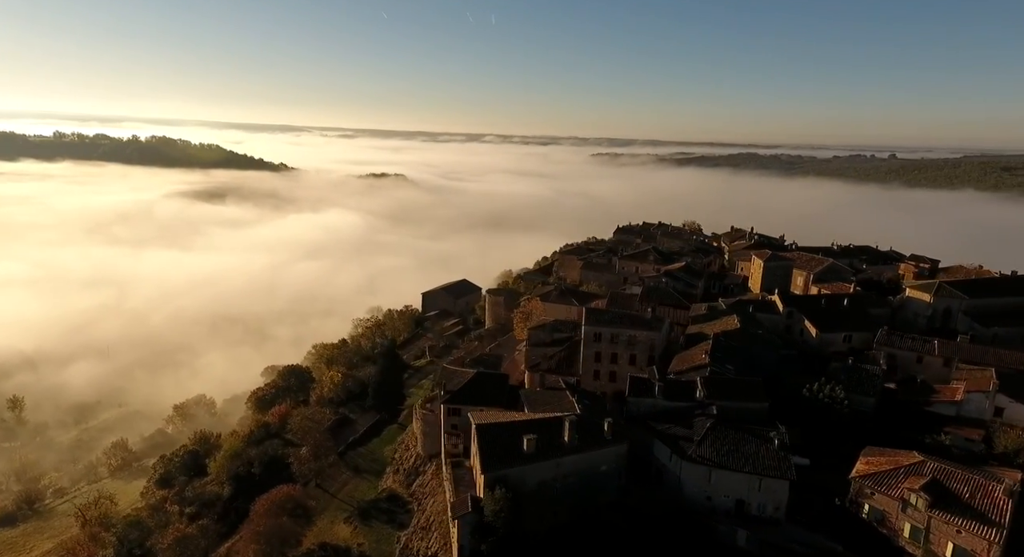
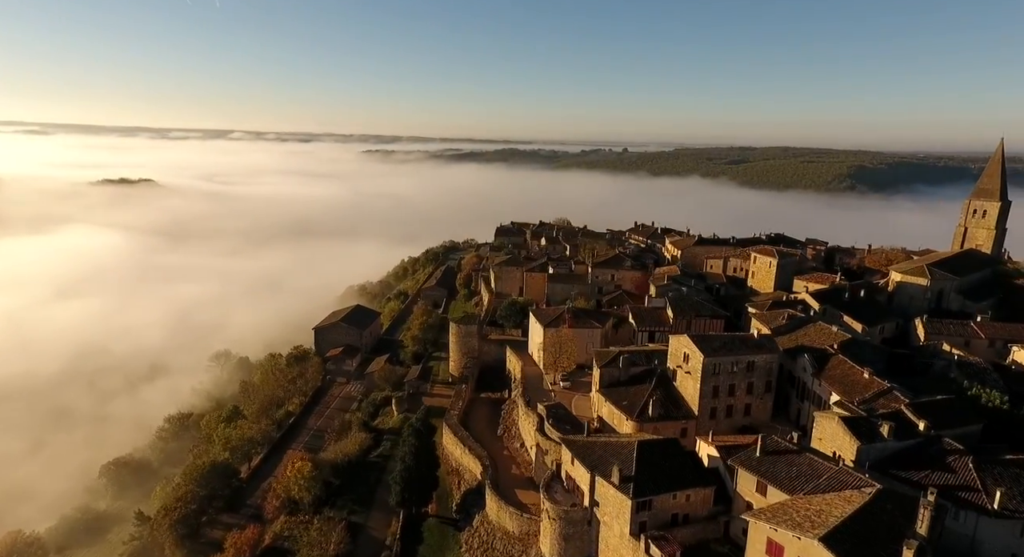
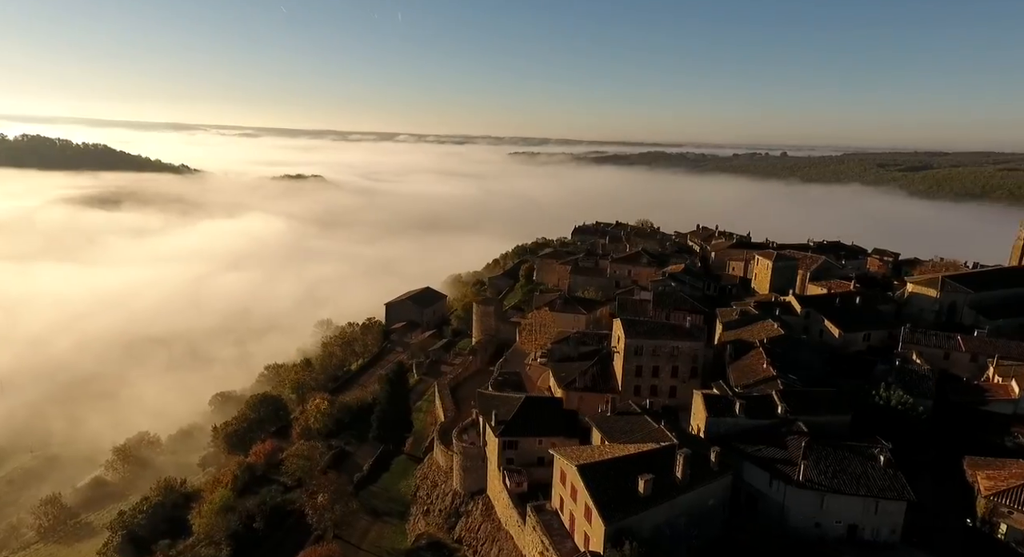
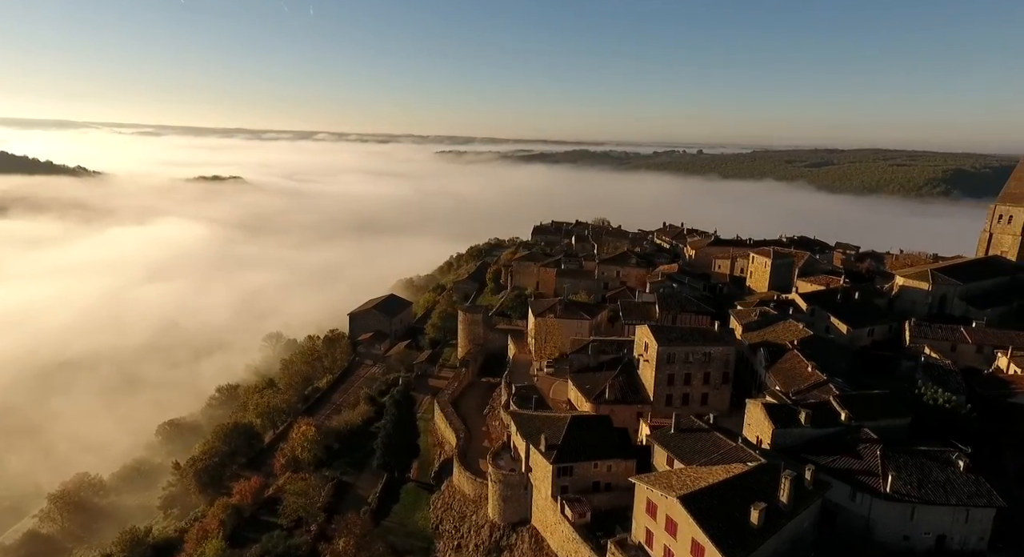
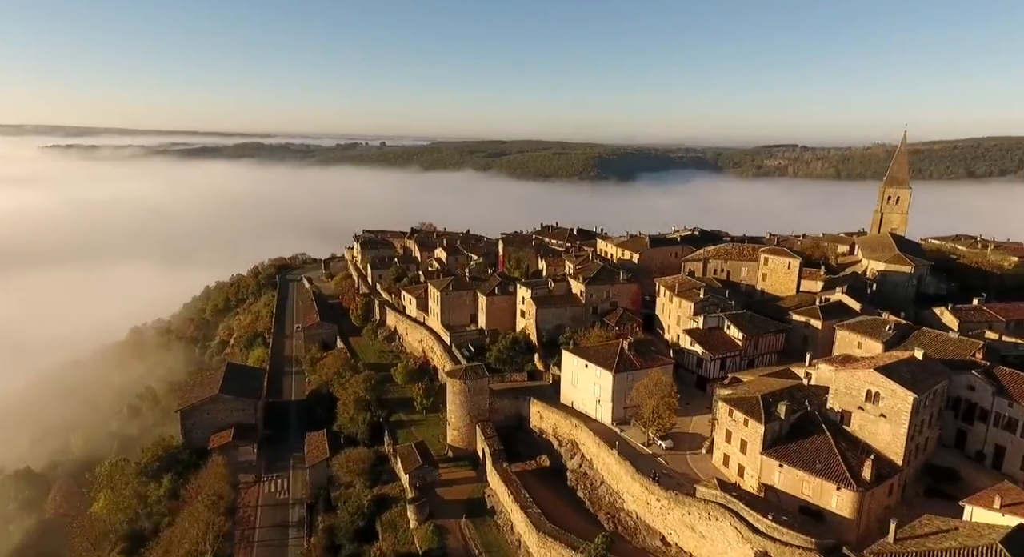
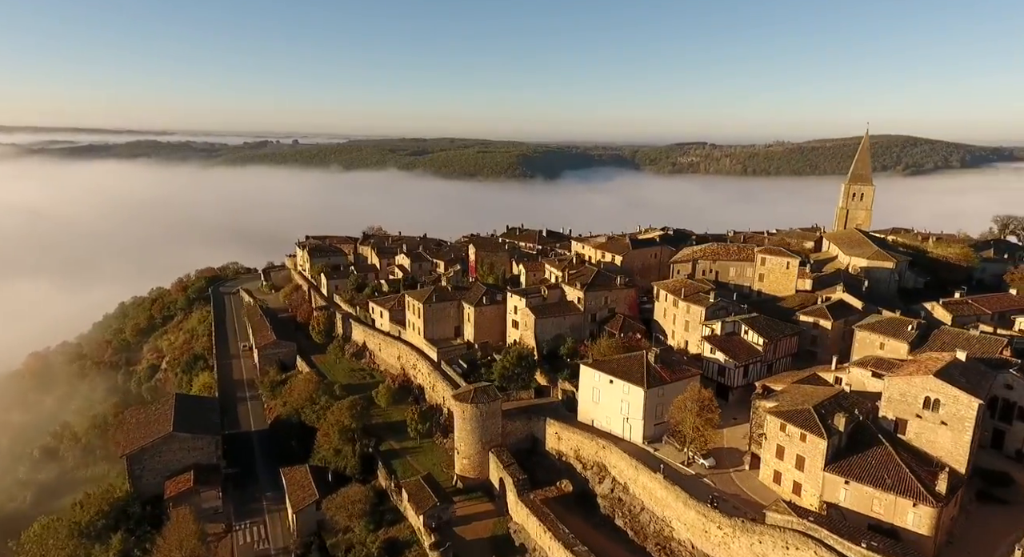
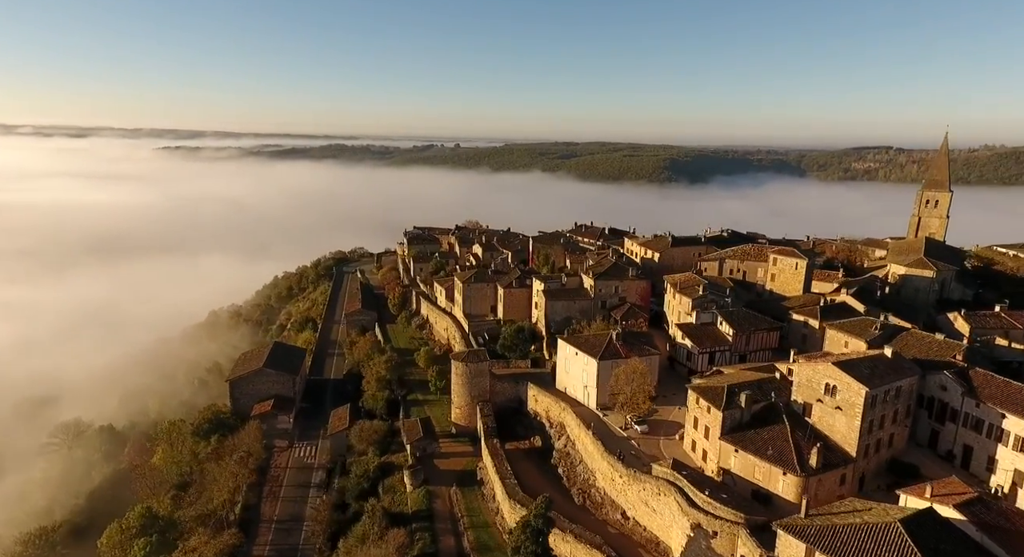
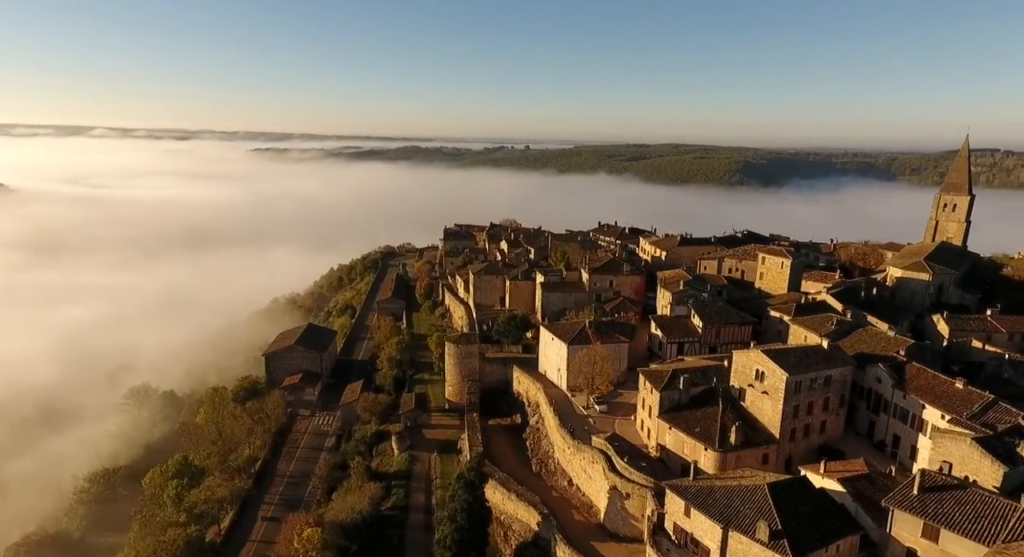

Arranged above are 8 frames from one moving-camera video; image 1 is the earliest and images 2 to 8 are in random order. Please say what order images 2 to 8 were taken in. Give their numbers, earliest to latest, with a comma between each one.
3, 4, 2, 8, 7, 5, 6
